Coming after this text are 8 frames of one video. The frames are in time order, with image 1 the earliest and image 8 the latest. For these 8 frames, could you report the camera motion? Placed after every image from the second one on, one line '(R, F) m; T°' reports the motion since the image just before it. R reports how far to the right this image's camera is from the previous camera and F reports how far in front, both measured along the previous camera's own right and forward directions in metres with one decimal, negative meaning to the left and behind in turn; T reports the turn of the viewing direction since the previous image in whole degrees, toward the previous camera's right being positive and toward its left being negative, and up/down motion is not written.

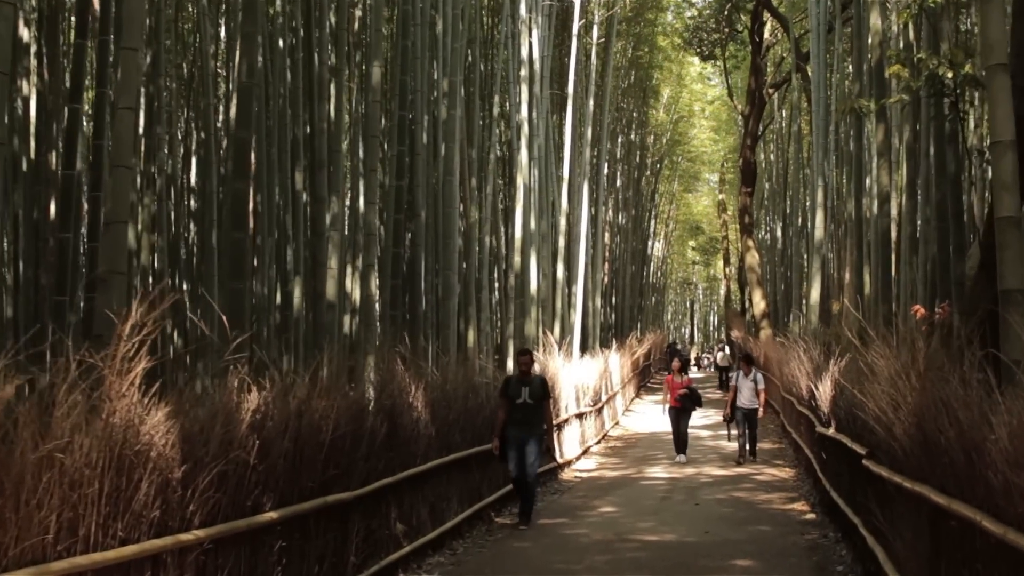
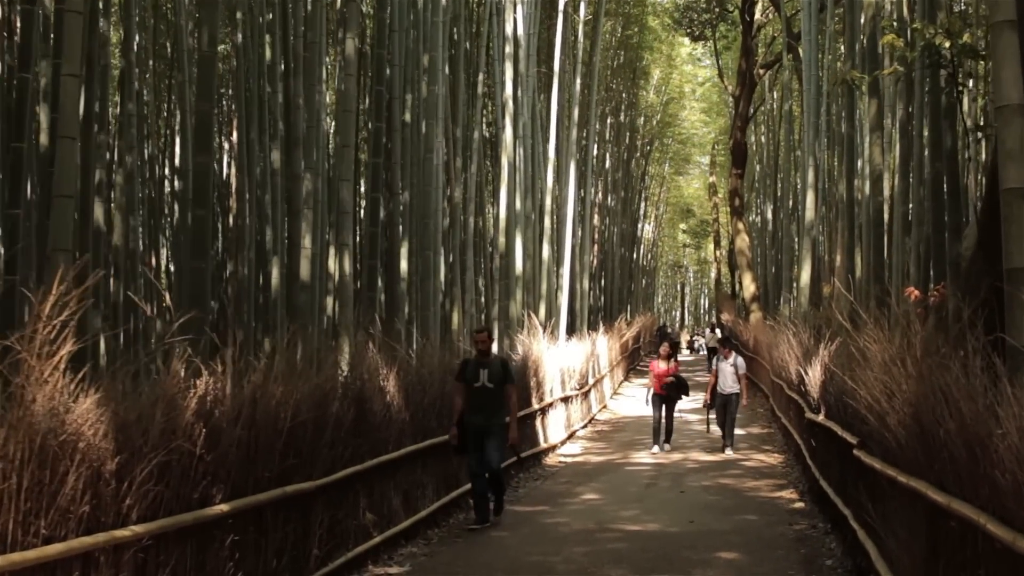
(+0.1, +0.3) m; 0°
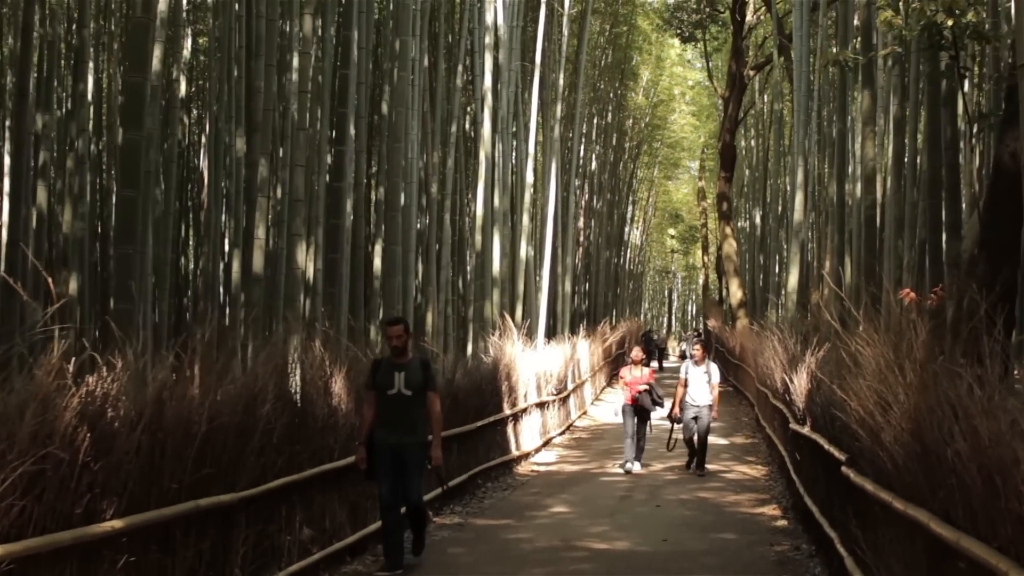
(+0.1, +0.5) m; +1°
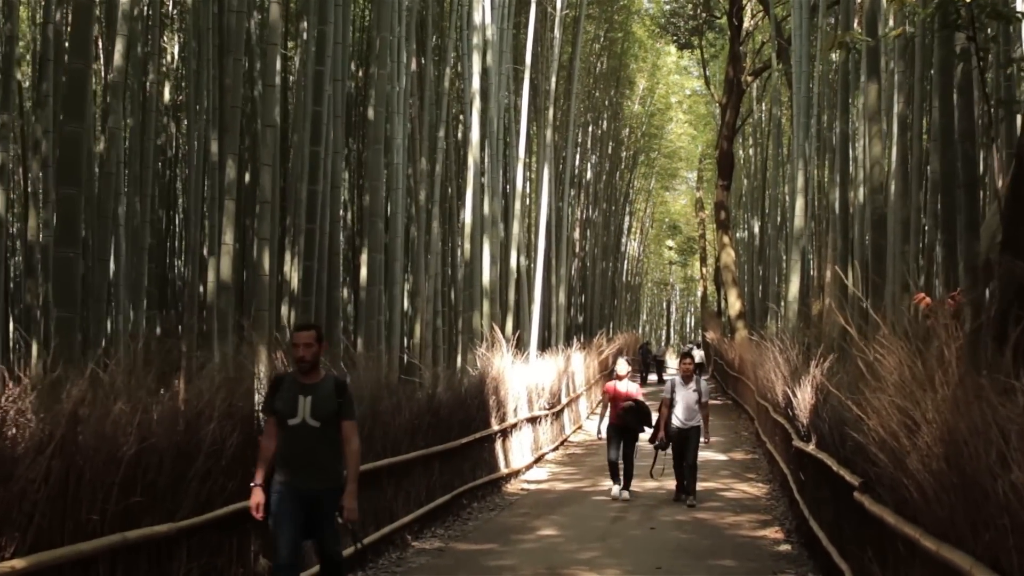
(+0.1, +0.5) m; 0°
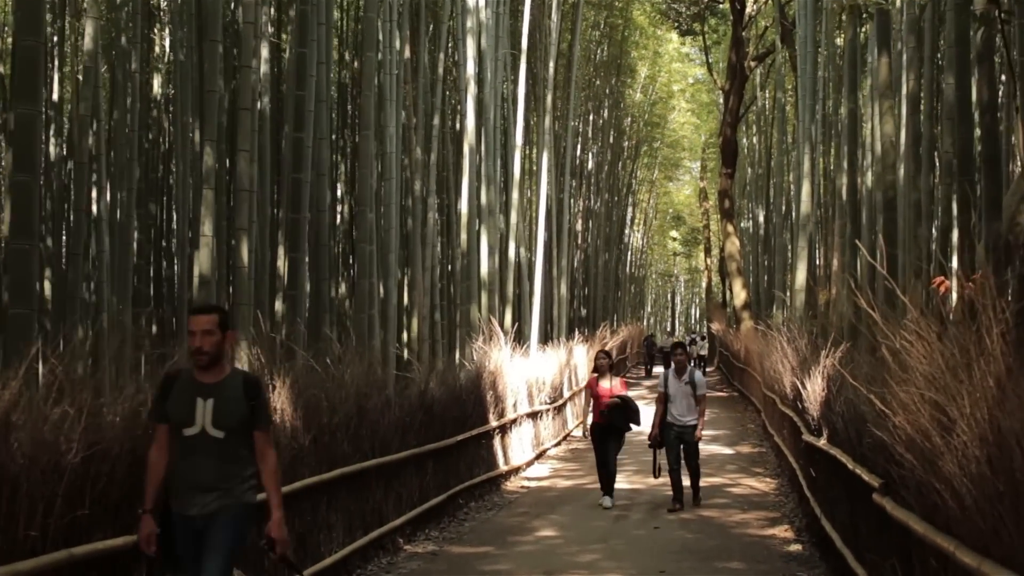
(+0.1, +0.3) m; 0°
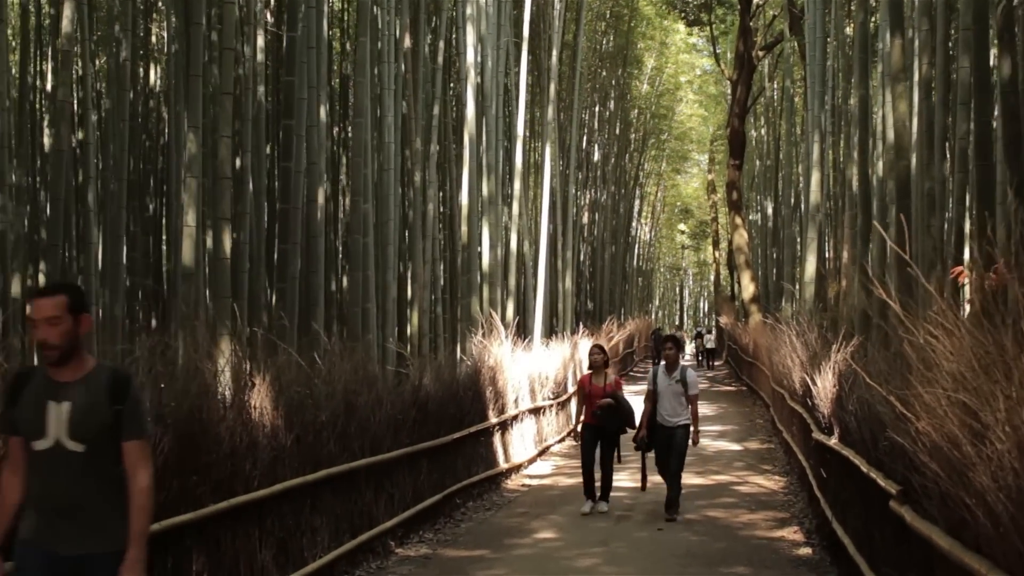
(+0.1, +0.3) m; 0°
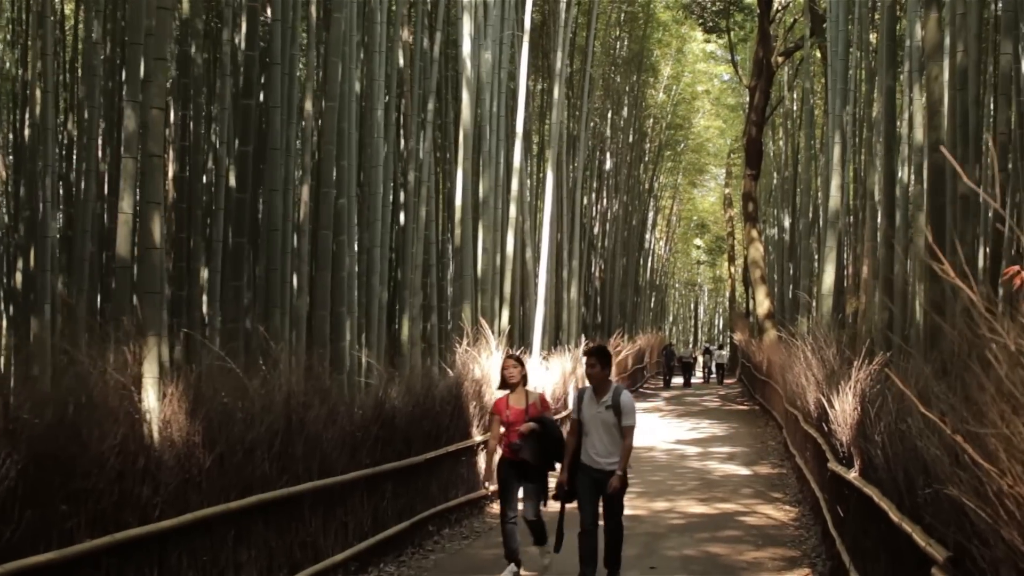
(+0.2, +0.8) m; -1°
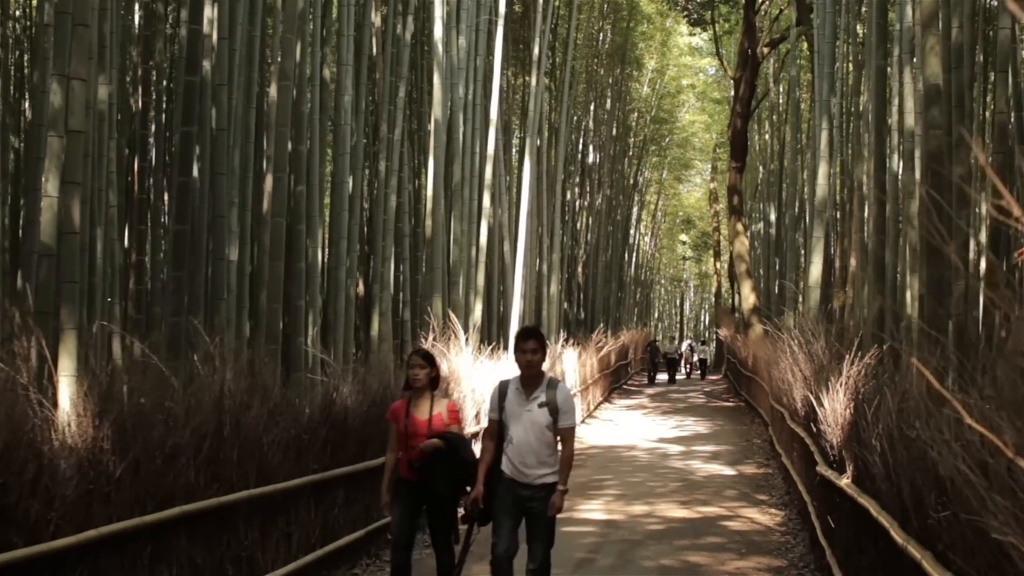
(+0.1, +0.5) m; +1°
